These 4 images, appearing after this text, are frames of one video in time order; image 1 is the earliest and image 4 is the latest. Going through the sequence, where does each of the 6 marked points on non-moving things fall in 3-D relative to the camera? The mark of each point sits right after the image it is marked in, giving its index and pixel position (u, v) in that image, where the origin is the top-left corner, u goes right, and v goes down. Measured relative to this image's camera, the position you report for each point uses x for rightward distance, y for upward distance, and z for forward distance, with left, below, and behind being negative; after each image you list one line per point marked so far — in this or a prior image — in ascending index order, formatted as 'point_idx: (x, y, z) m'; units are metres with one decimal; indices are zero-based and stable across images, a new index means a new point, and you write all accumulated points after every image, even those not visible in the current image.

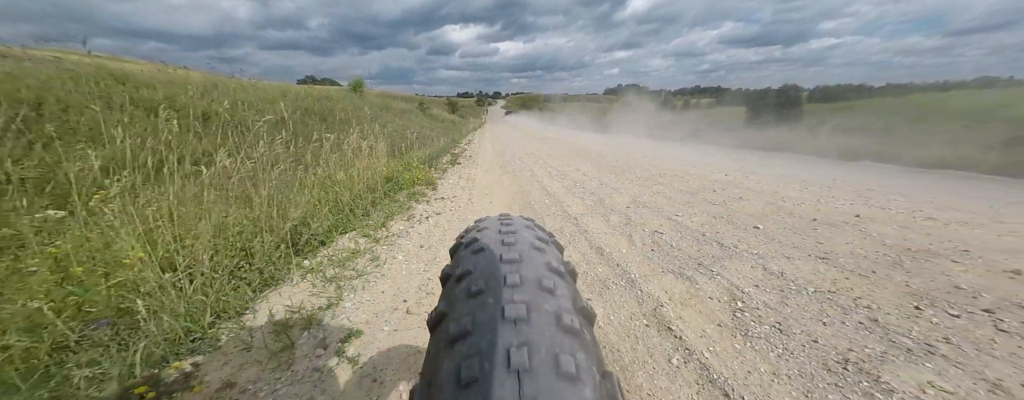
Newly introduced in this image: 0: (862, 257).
0: (+3.3, -0.5, +2.7) m
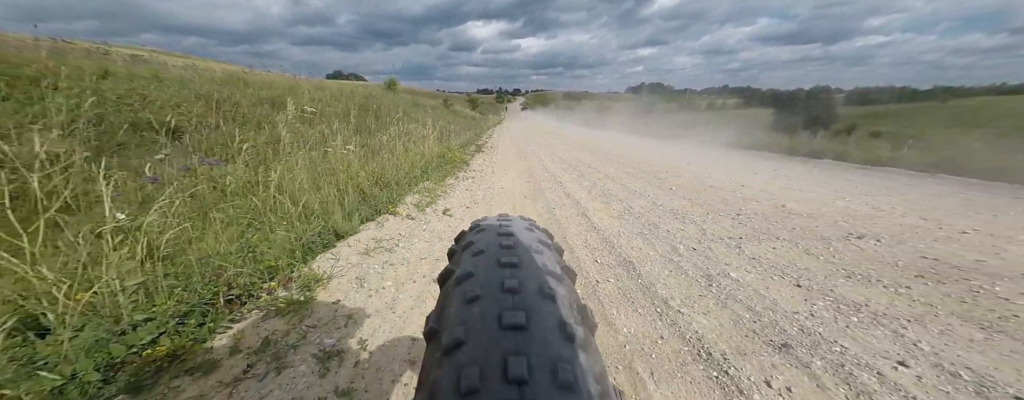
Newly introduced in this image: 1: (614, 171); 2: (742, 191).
0: (+3.4, 0.0, +4.8) m
1: (+2.6, +0.7, +7.5) m
2: (+4.3, +0.2, +5.3) m
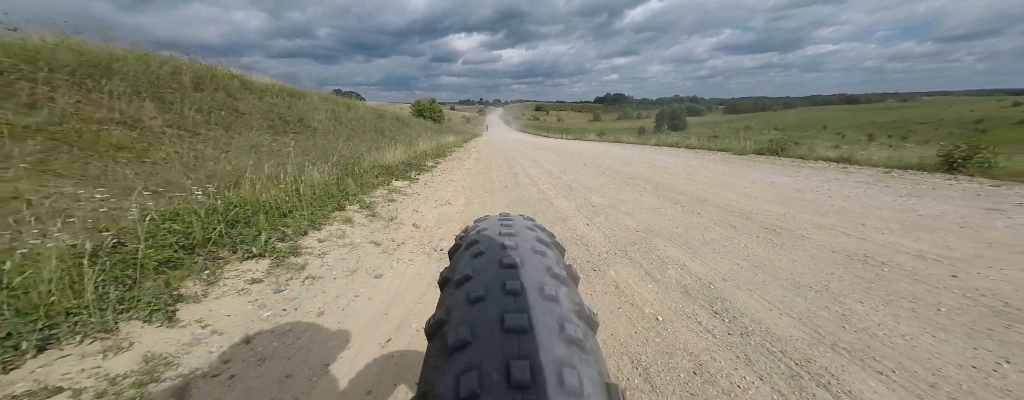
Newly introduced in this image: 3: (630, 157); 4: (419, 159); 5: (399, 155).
0: (+2.8, +1.2, +10.0) m
1: (+1.9, +1.8, +12.6) m
2: (+3.7, +1.4, +10.5) m
3: (+4.5, +1.6, +11.1) m
4: (-3.1, +1.5, +9.7) m
5: (-3.5, +1.4, +8.9) m
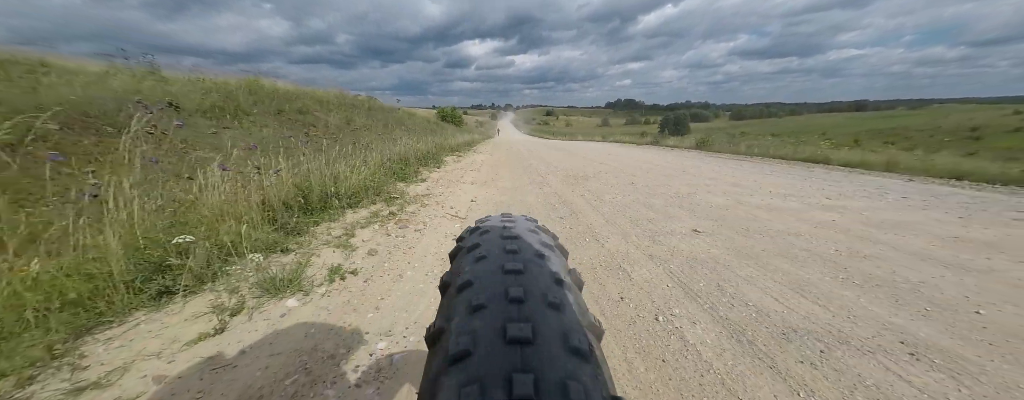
0: (+3.1, +2.0, +13.5) m
1: (+2.3, +2.6, +16.1) m
2: (+4.0, +2.2, +14.1) m
3: (+4.8, +2.3, +14.6) m
4: (-2.8, +2.4, +13.3) m
5: (-3.2, +2.3, +12.5) m
